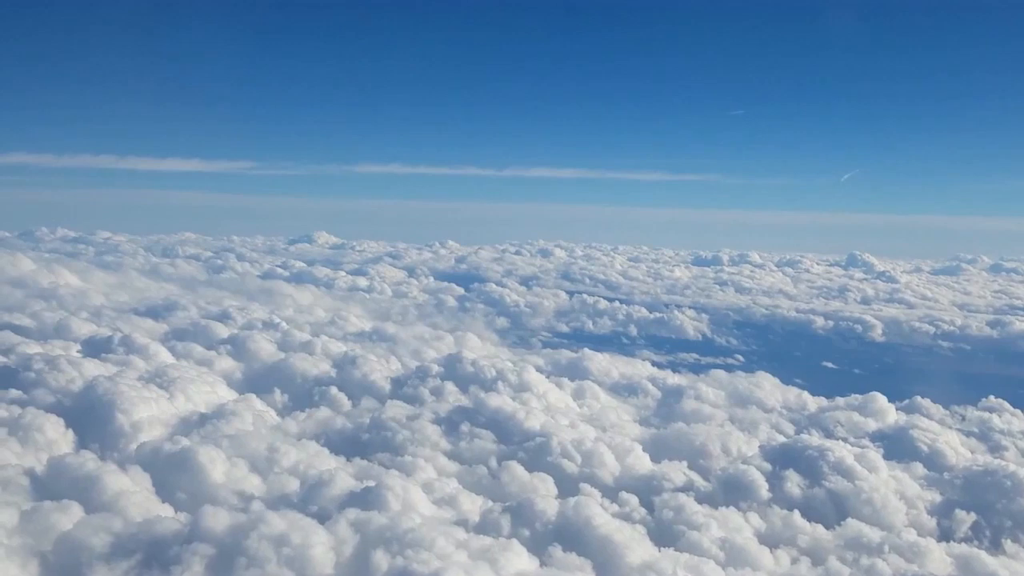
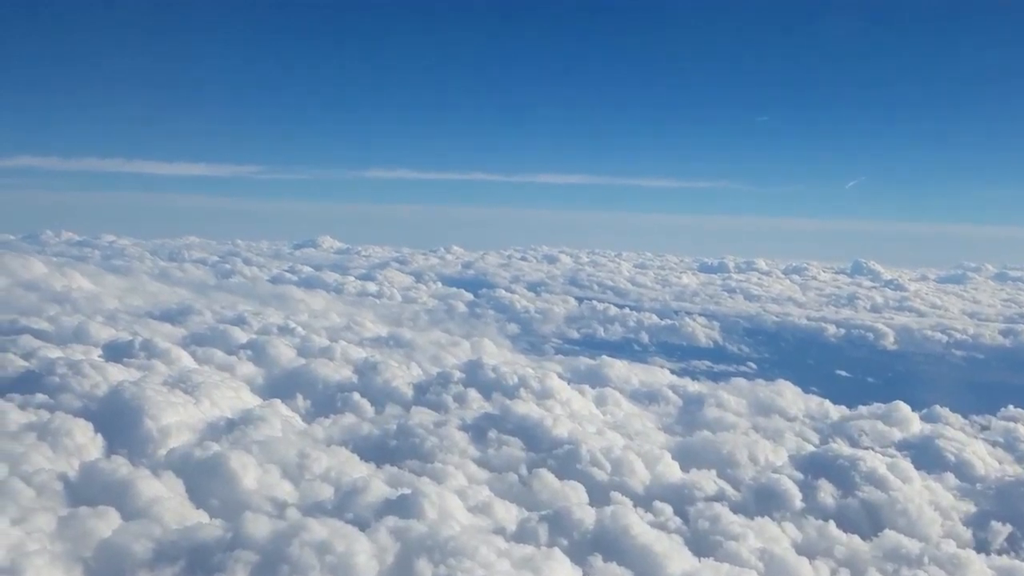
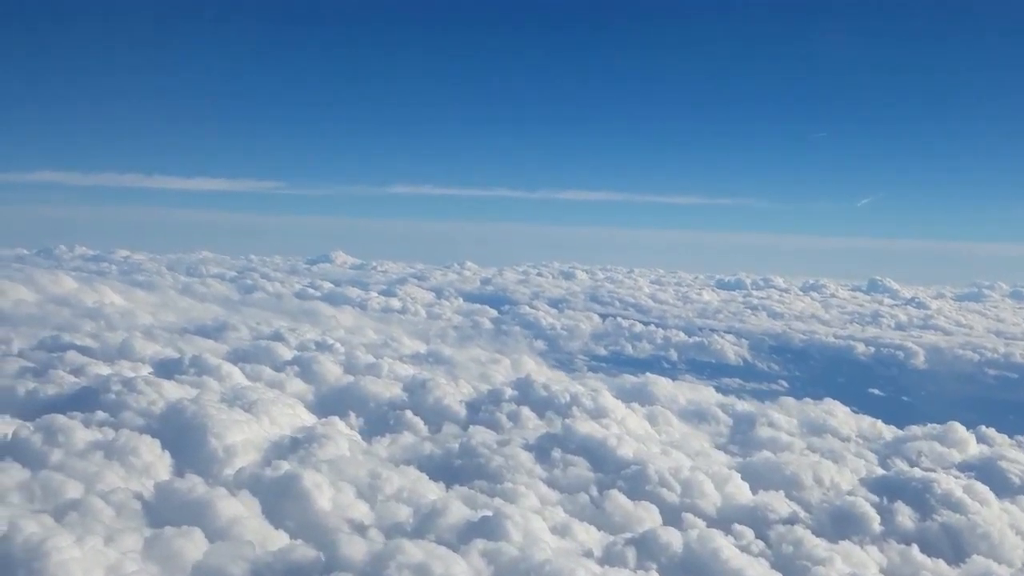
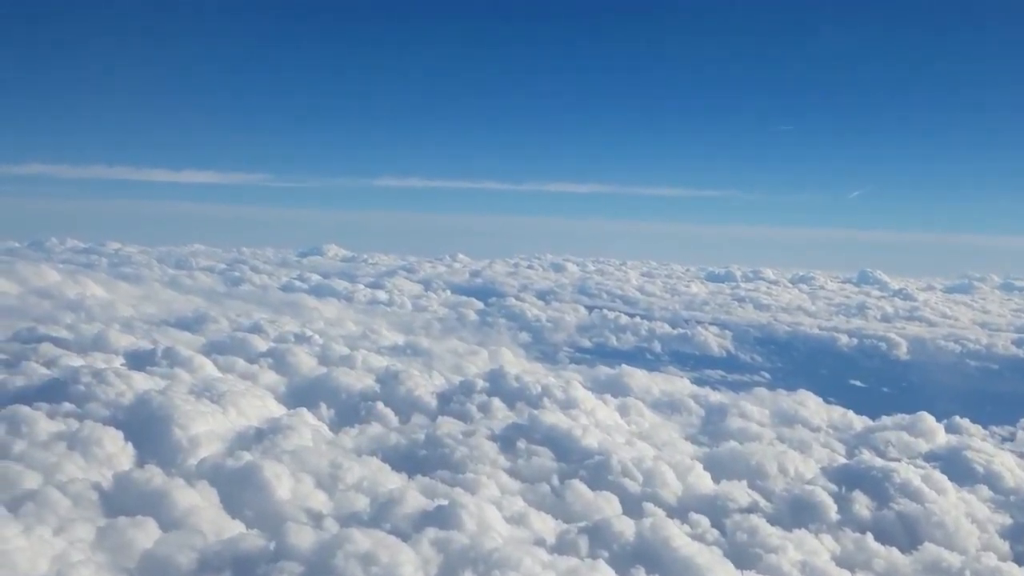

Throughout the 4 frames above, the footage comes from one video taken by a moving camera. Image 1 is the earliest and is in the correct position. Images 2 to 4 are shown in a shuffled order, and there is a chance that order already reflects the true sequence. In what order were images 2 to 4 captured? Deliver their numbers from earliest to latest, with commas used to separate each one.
2, 4, 3
